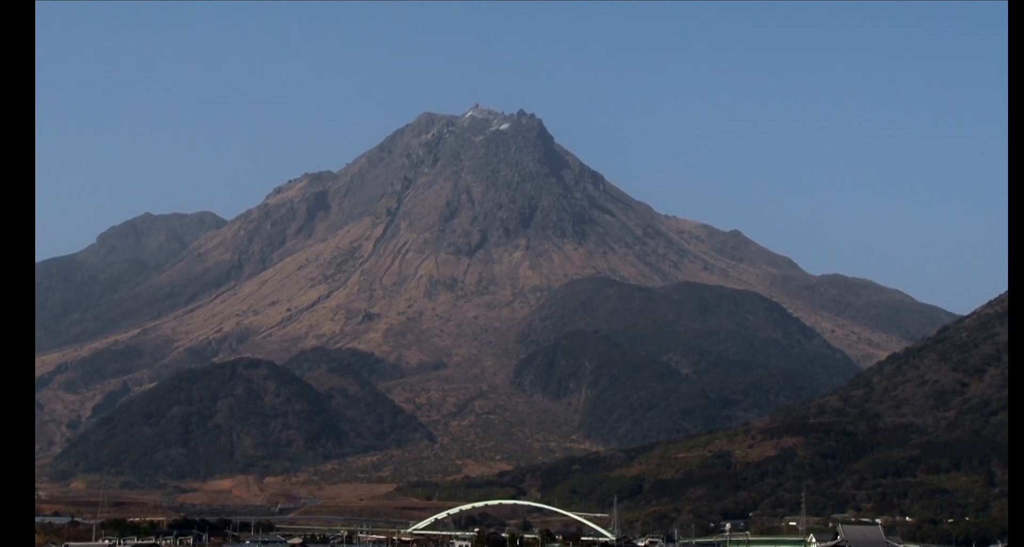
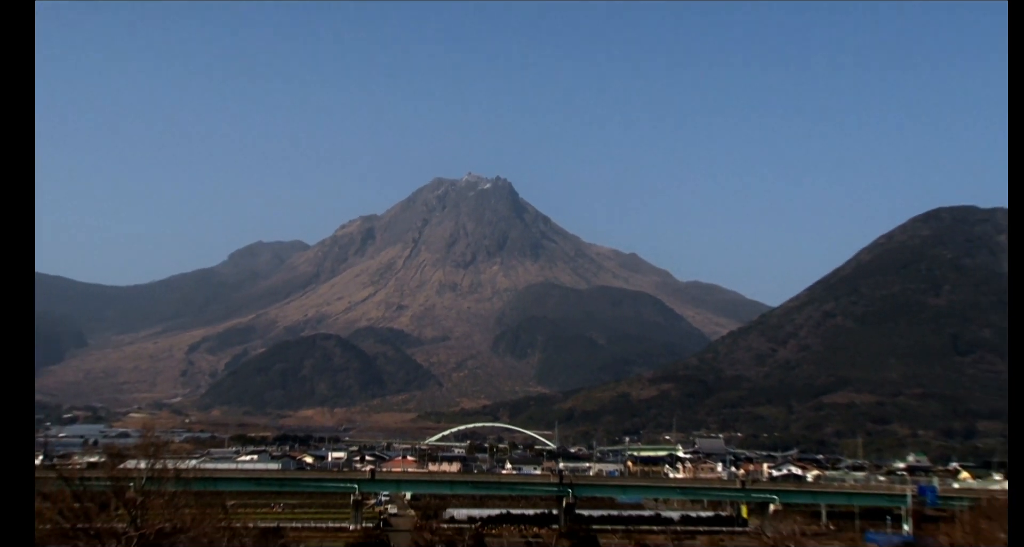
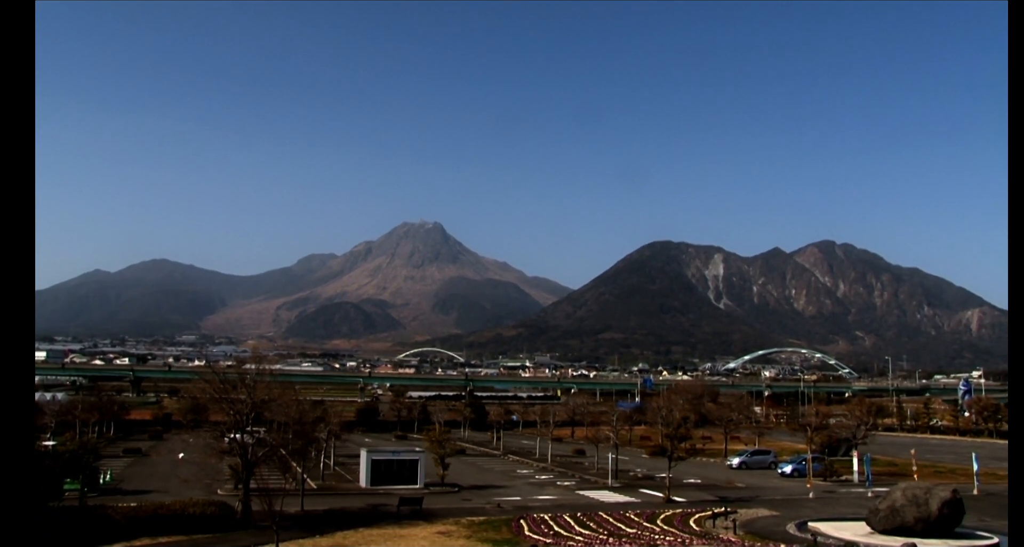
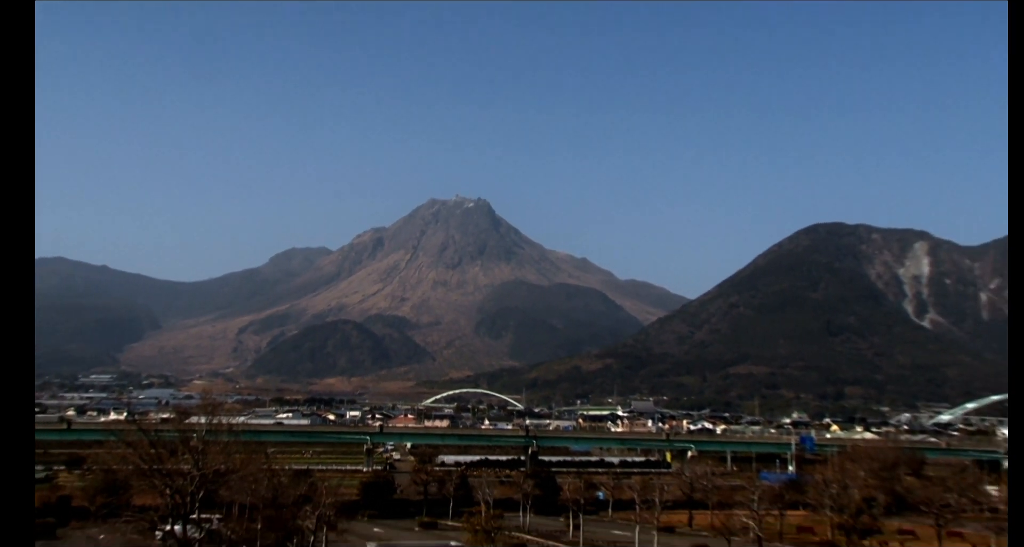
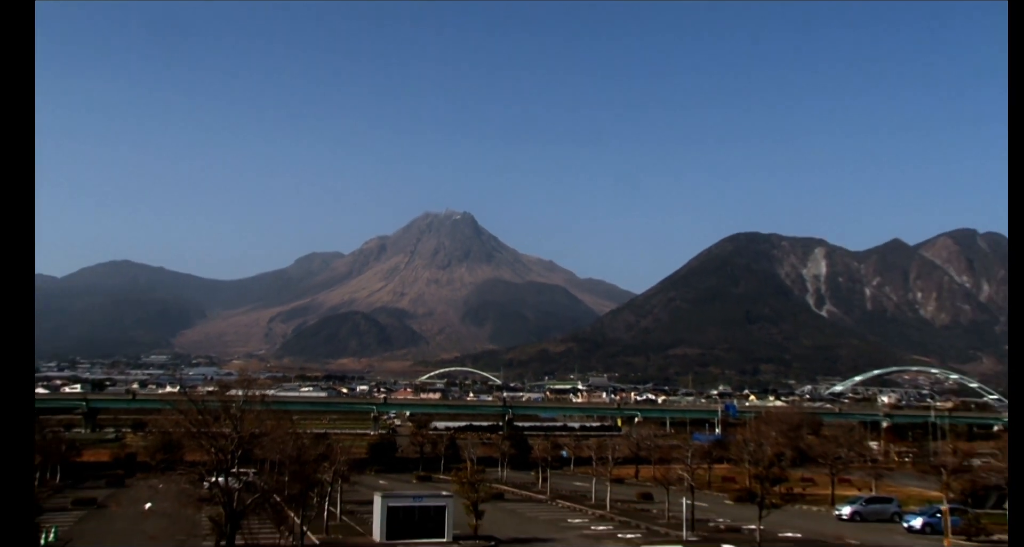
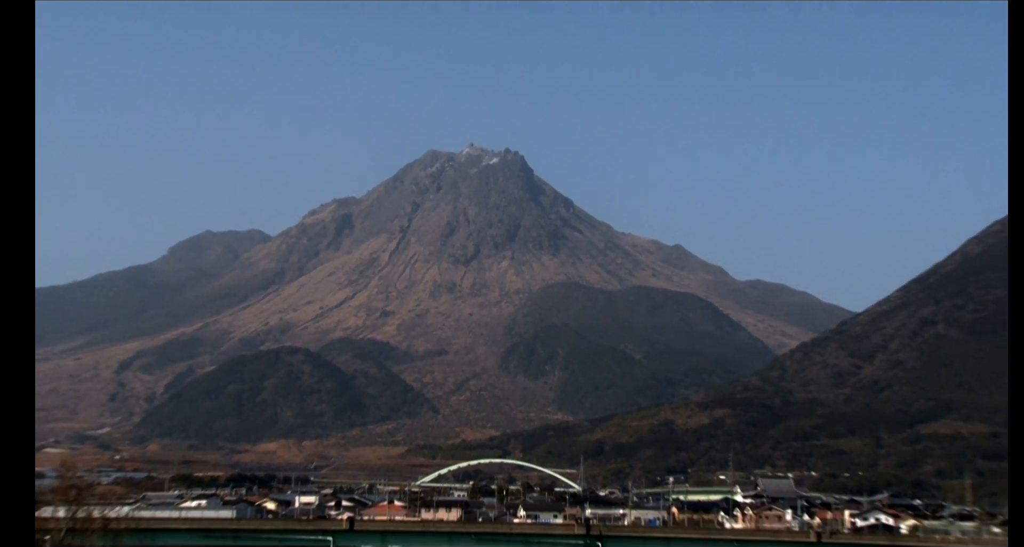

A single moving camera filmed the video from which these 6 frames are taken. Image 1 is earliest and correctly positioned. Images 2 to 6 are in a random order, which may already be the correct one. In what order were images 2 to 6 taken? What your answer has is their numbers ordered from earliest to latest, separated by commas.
6, 2, 4, 5, 3
